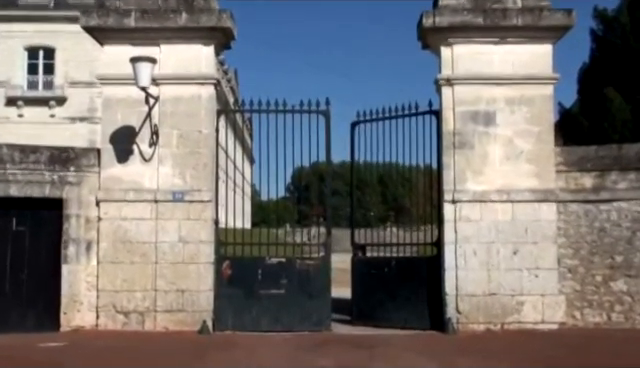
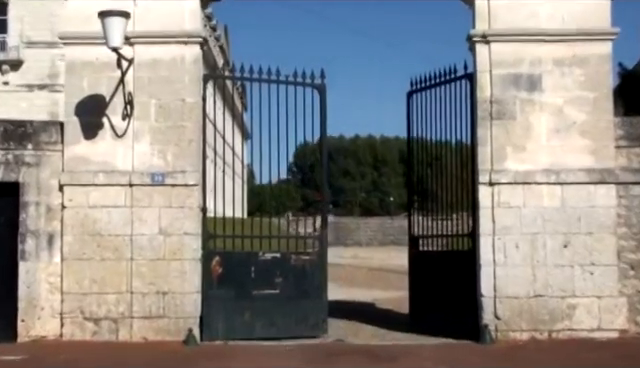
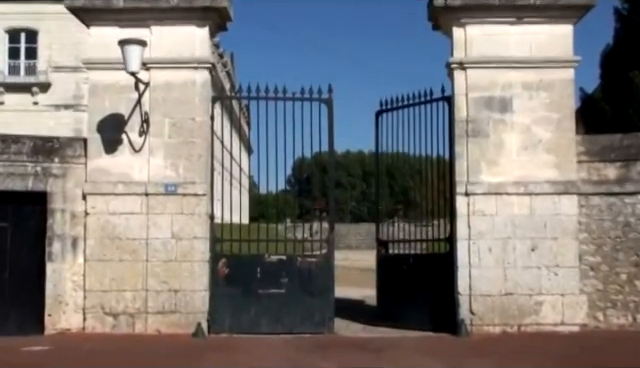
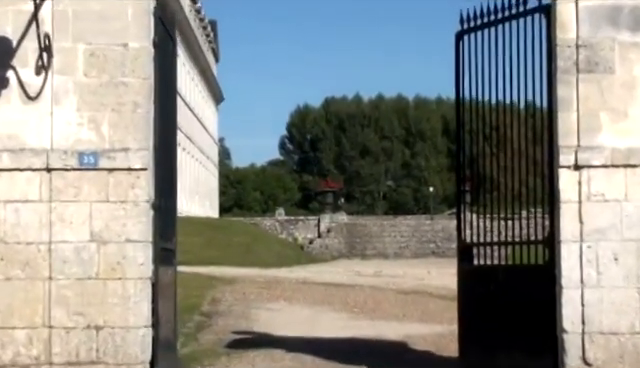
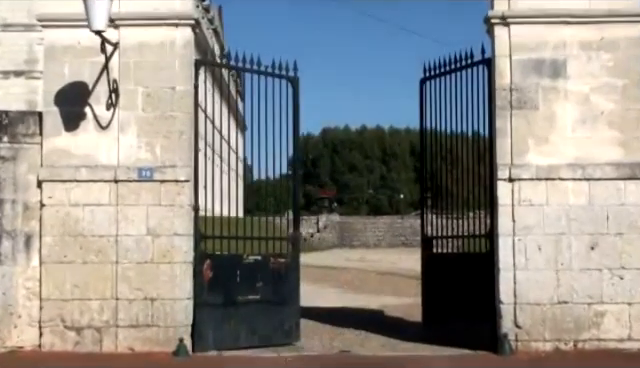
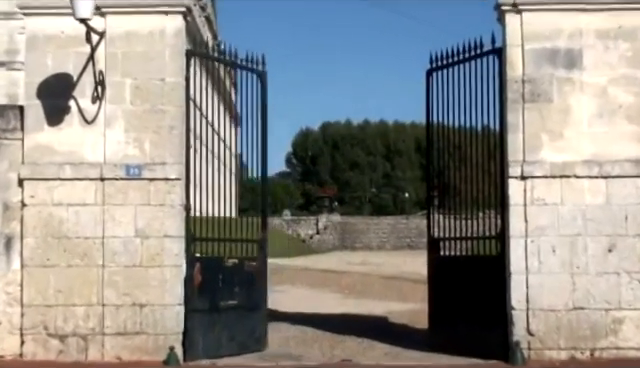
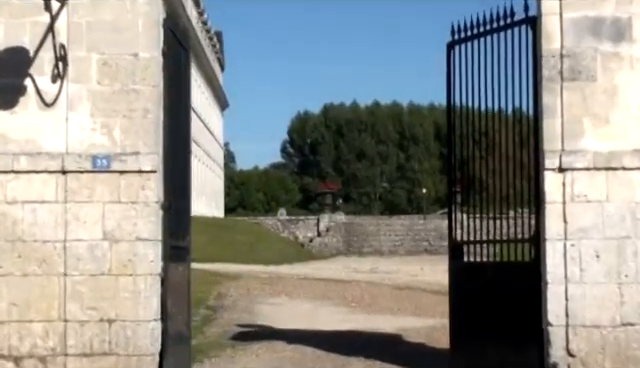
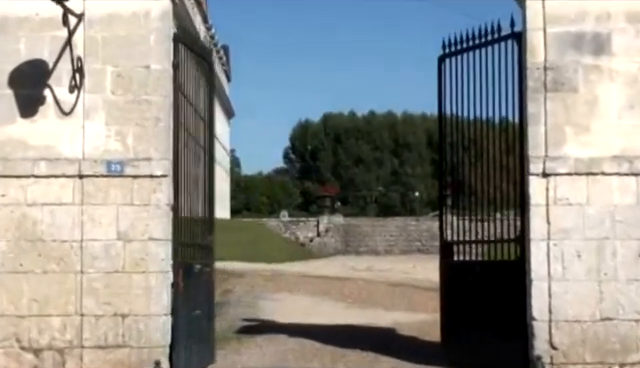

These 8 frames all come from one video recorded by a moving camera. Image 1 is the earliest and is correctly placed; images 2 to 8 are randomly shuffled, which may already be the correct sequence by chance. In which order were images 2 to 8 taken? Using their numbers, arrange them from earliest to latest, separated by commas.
3, 2, 5, 6, 8, 7, 4
